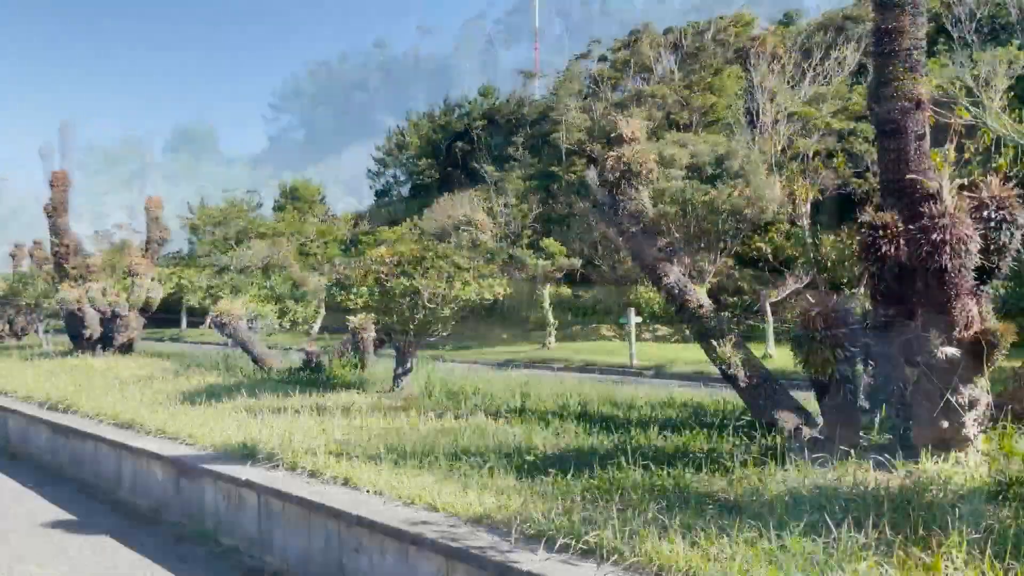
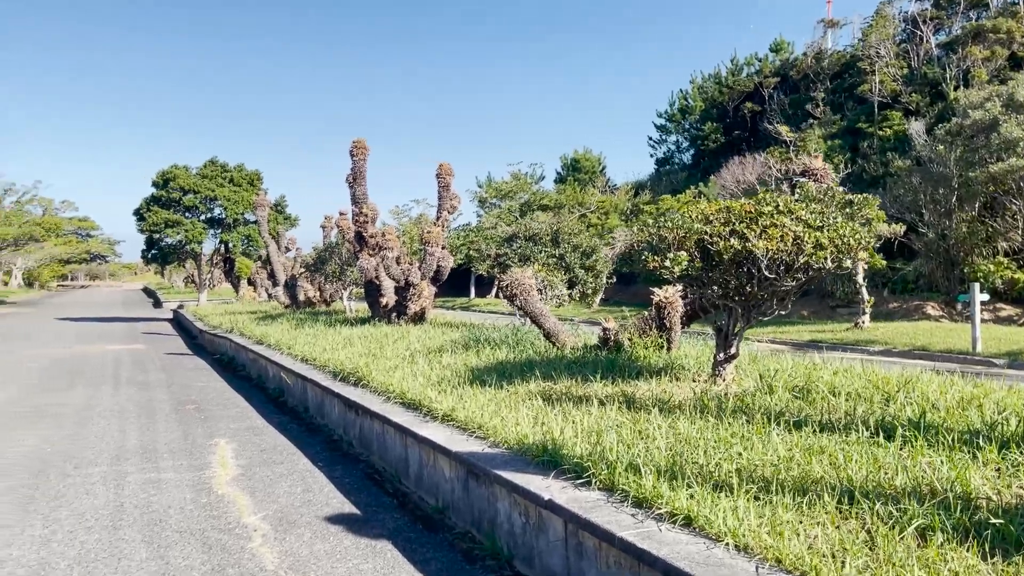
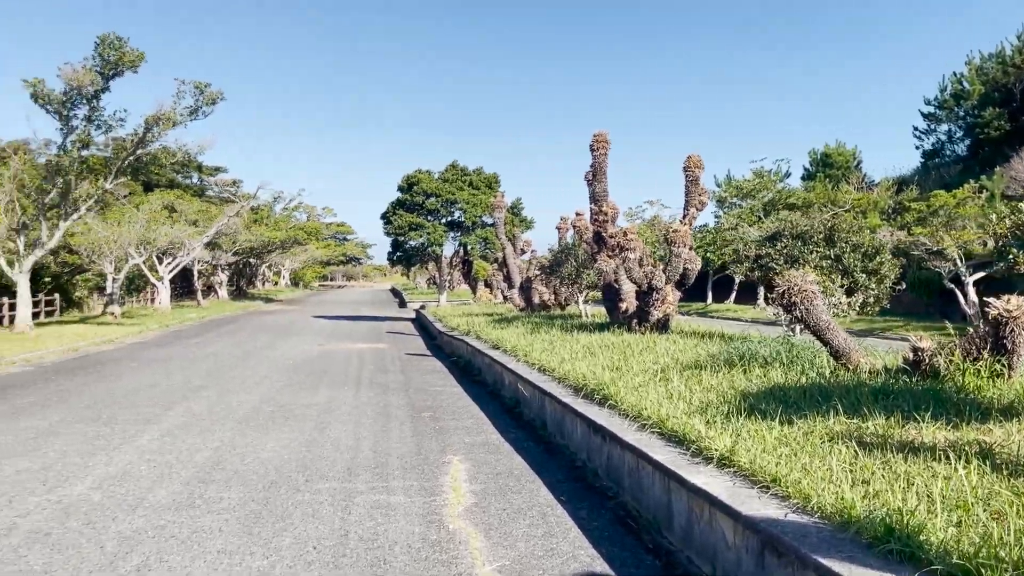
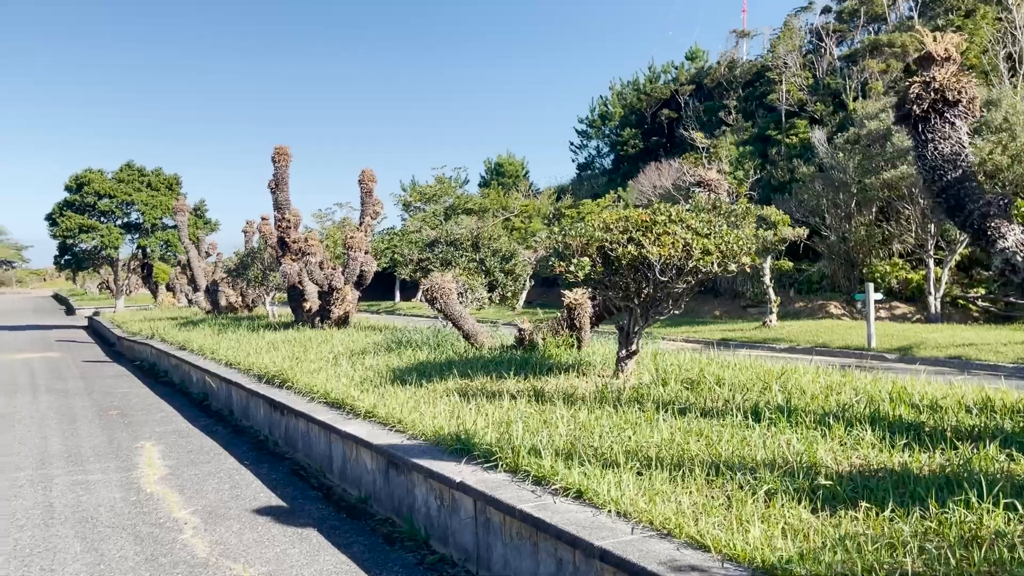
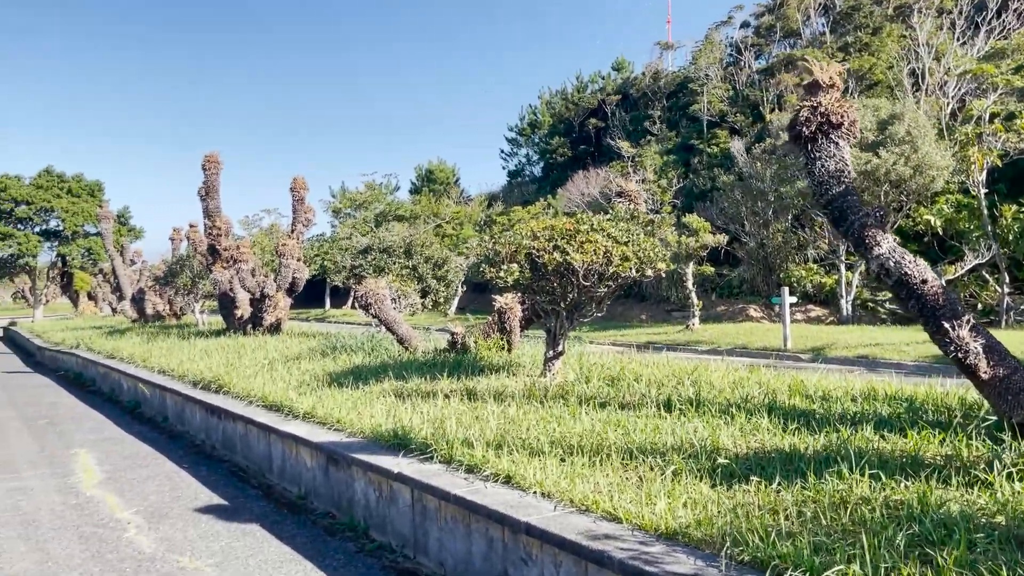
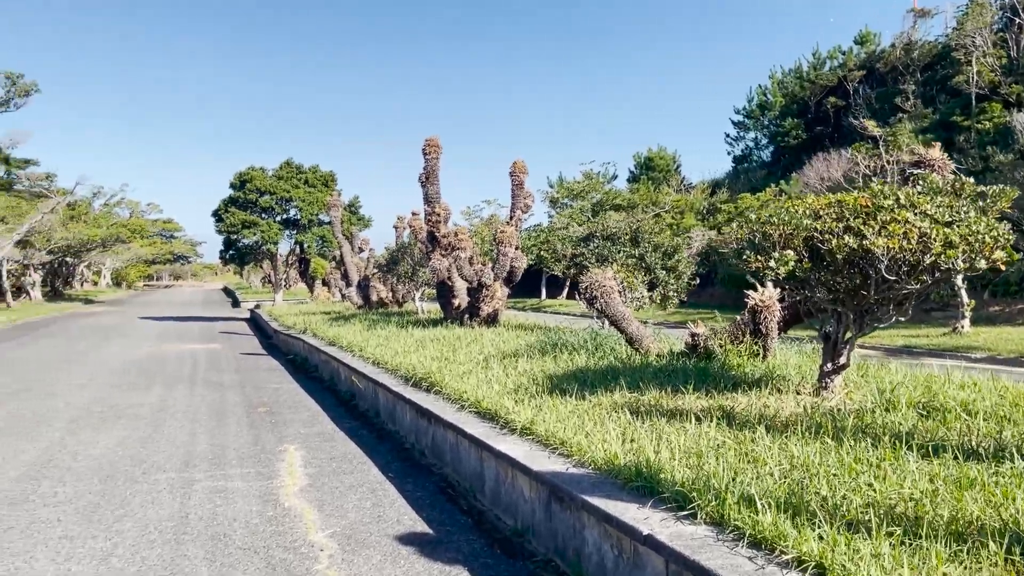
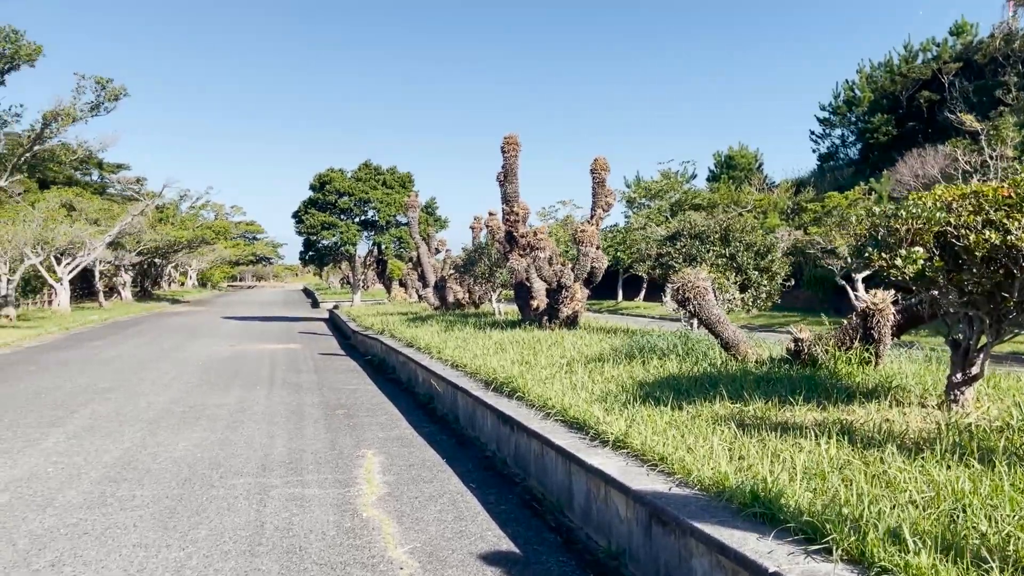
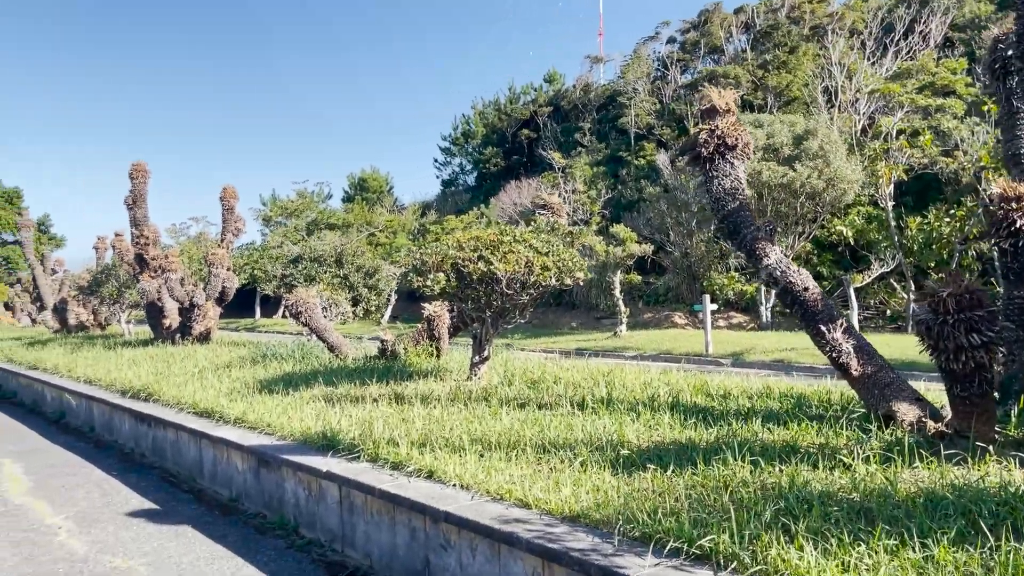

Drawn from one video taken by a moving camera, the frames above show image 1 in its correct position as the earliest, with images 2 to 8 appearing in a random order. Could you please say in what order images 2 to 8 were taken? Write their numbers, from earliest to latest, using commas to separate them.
8, 5, 4, 2, 6, 7, 3
